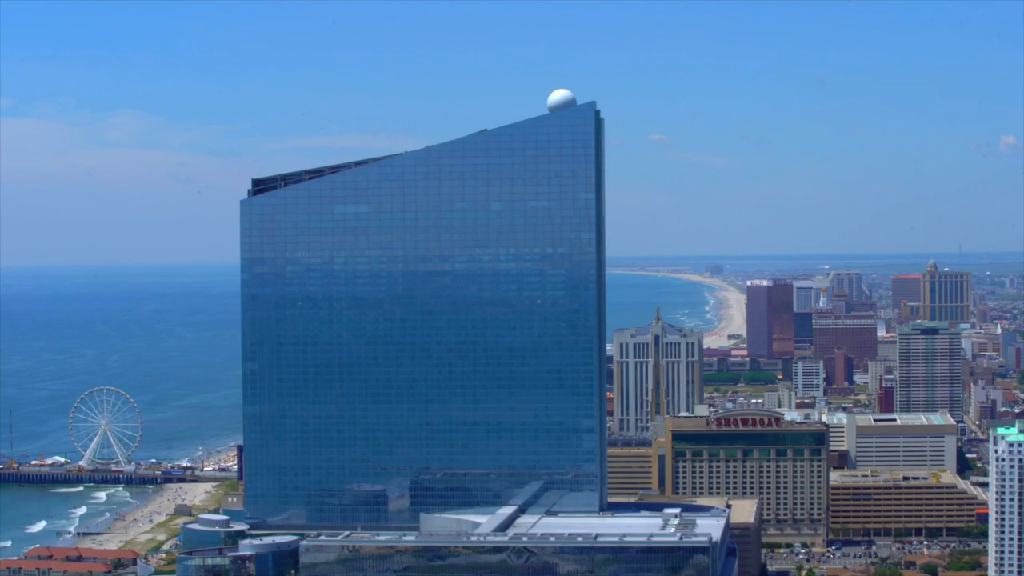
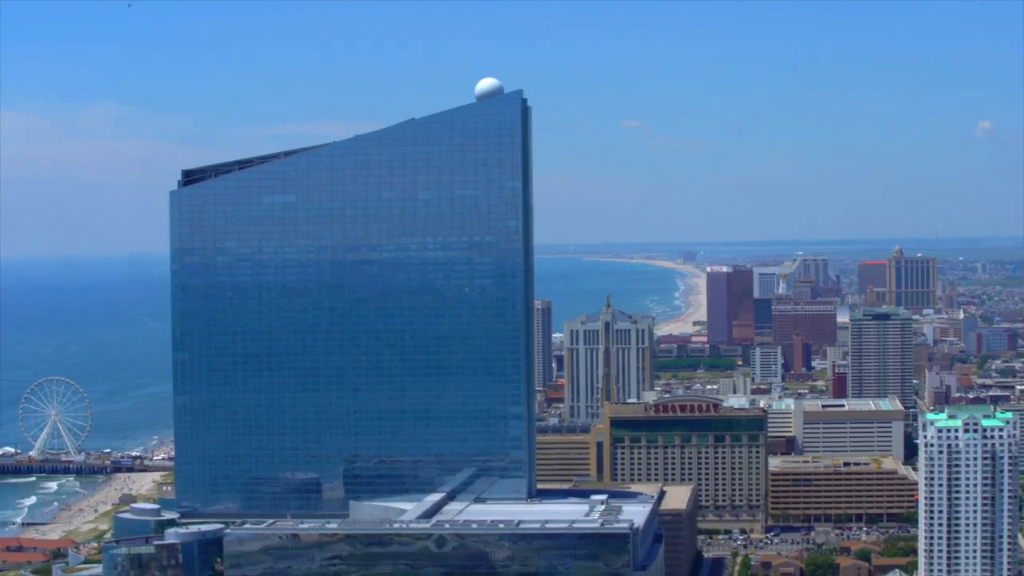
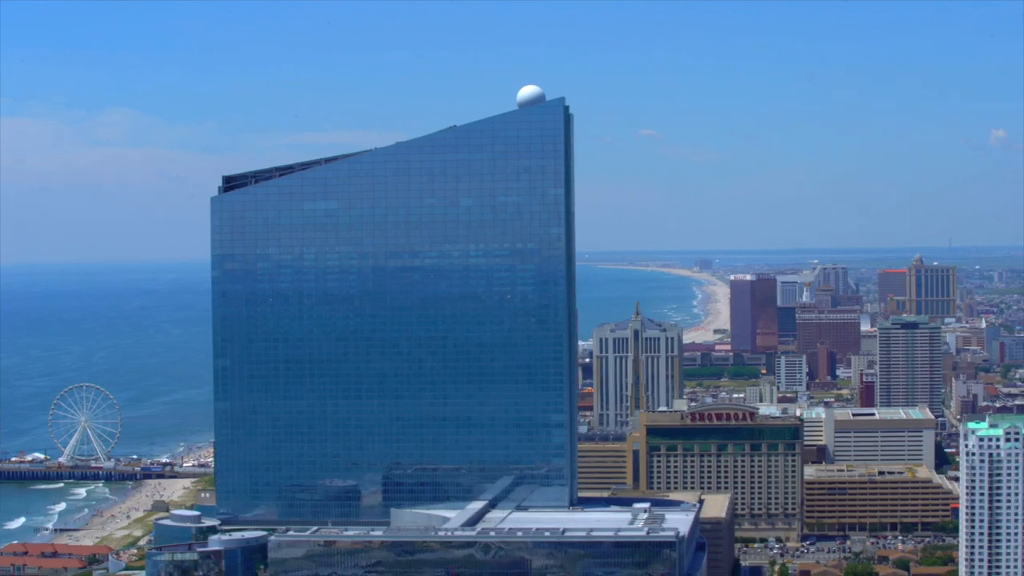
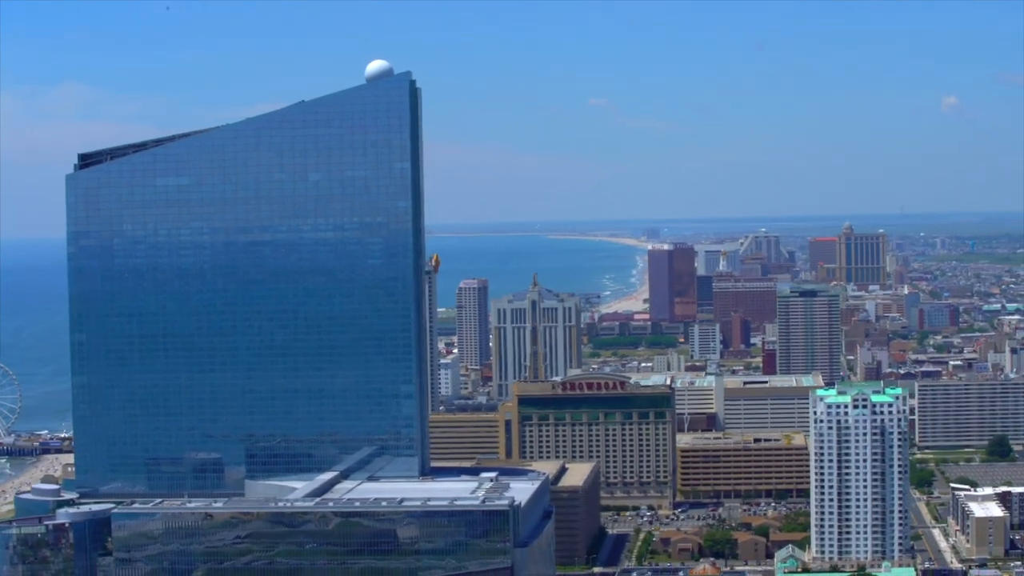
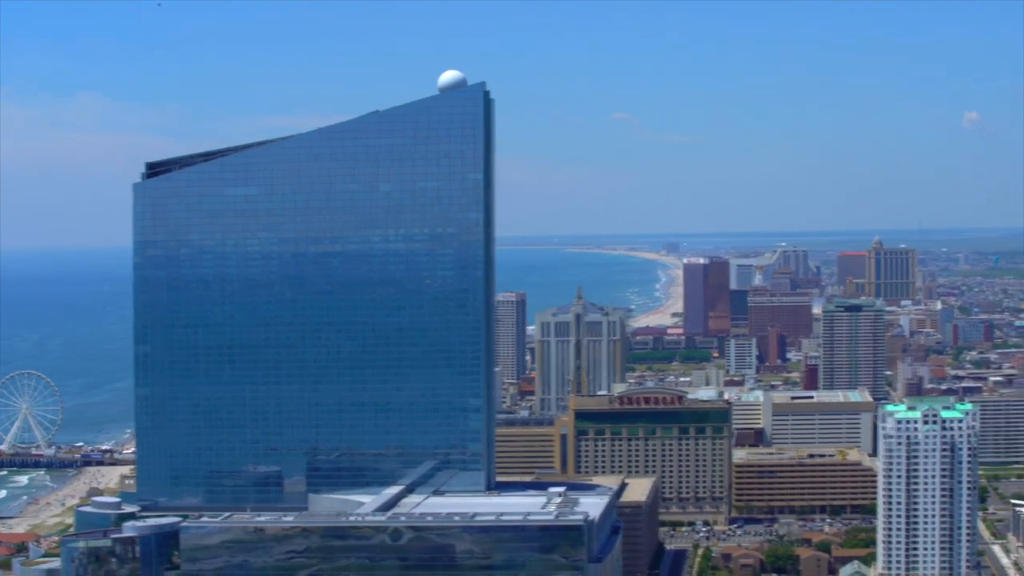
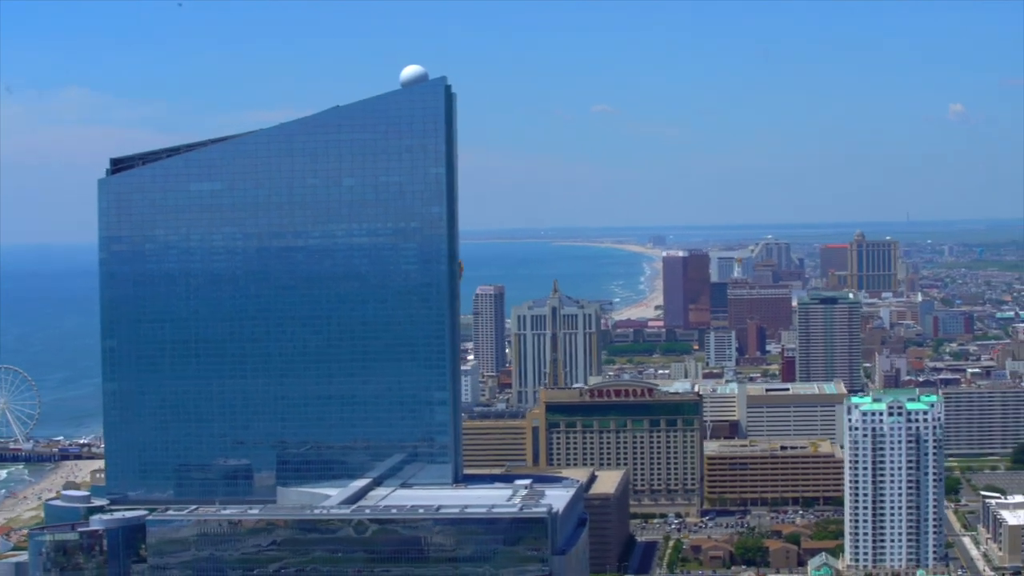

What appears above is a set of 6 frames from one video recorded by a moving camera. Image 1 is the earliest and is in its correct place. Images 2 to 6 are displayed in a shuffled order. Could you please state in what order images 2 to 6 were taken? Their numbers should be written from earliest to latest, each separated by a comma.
3, 2, 5, 6, 4
